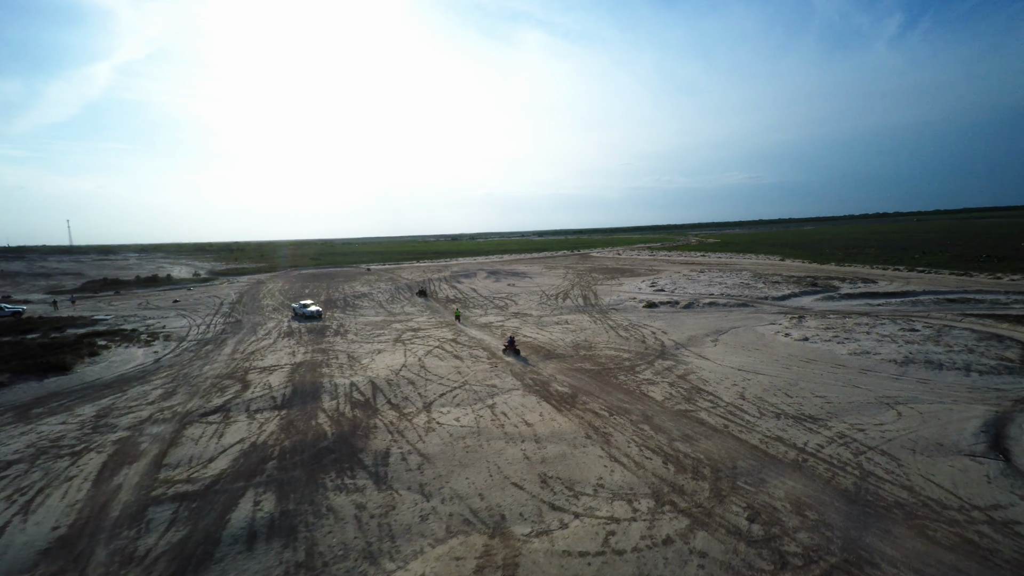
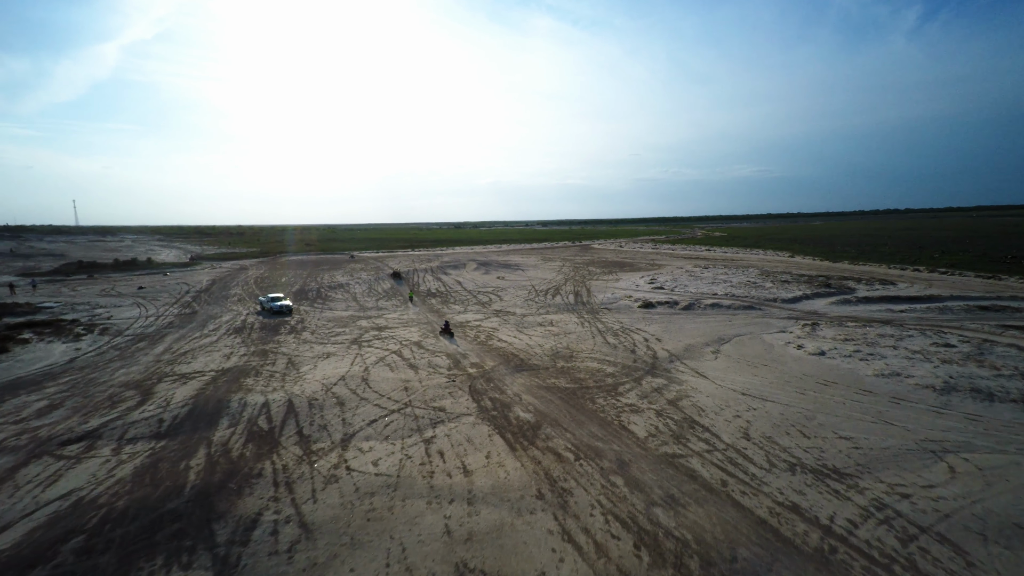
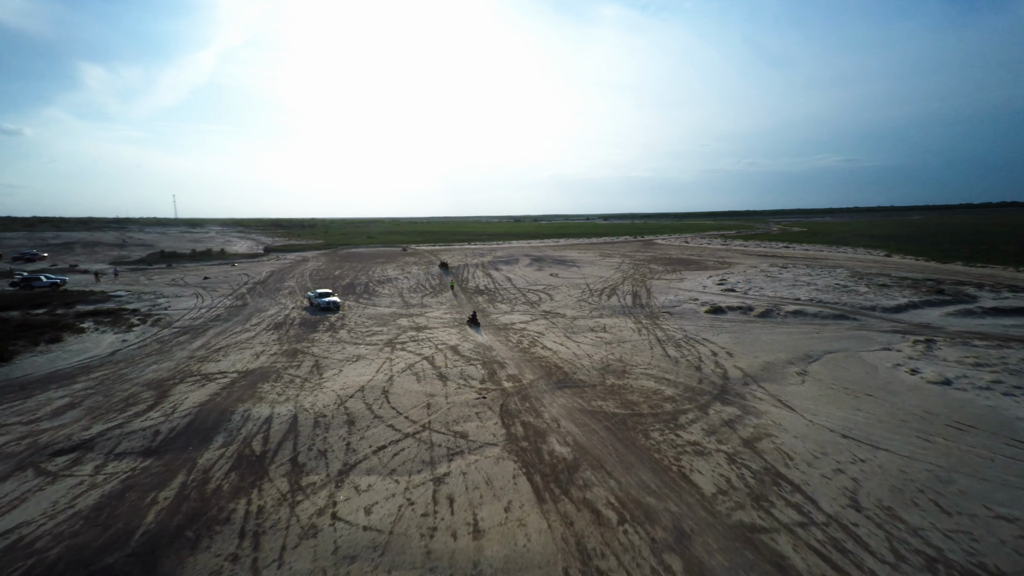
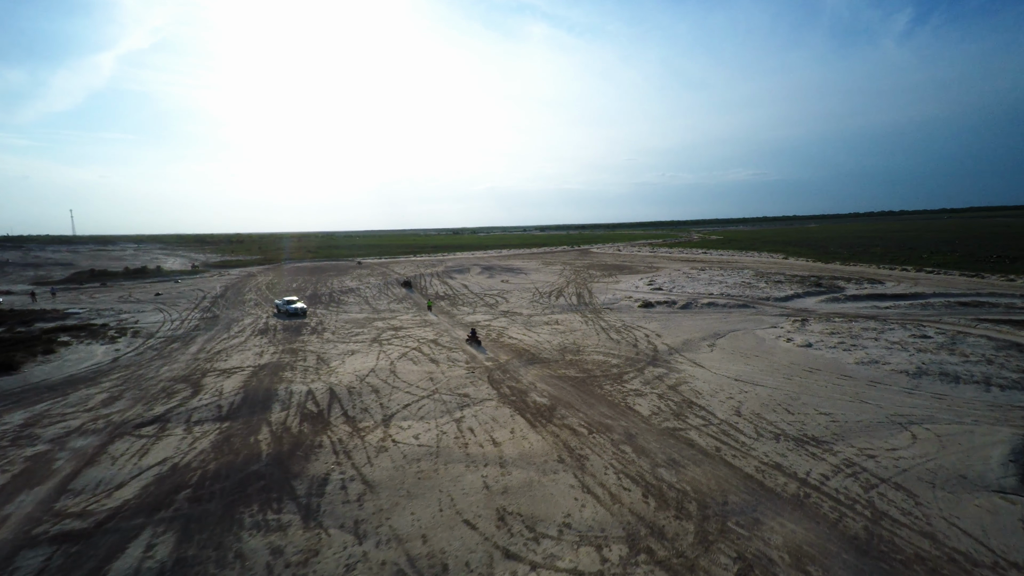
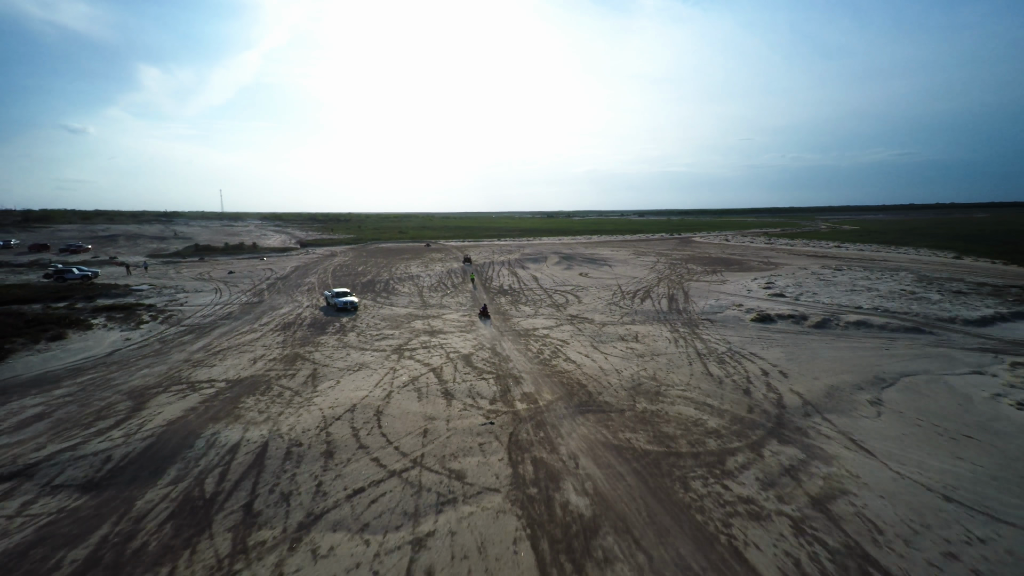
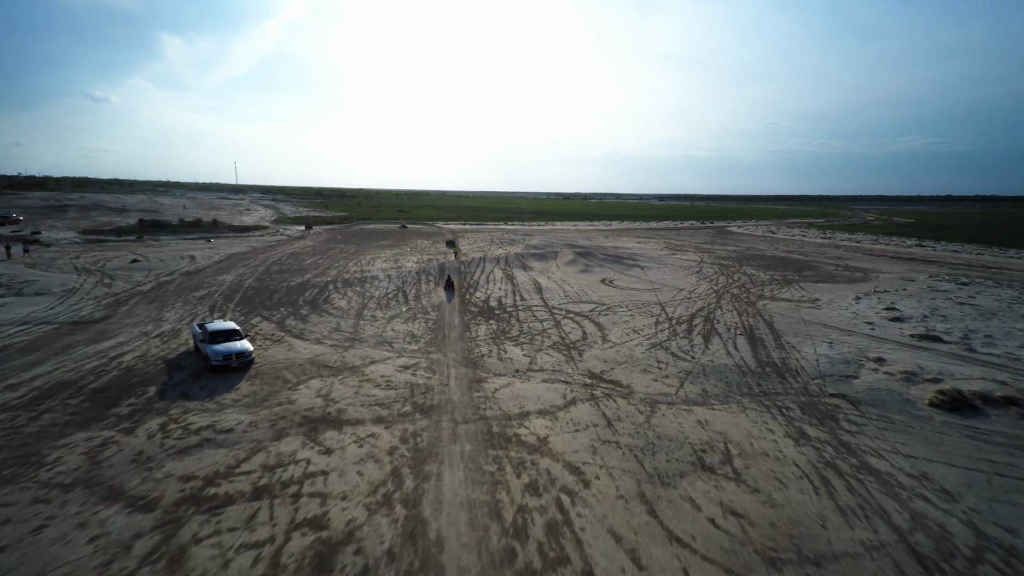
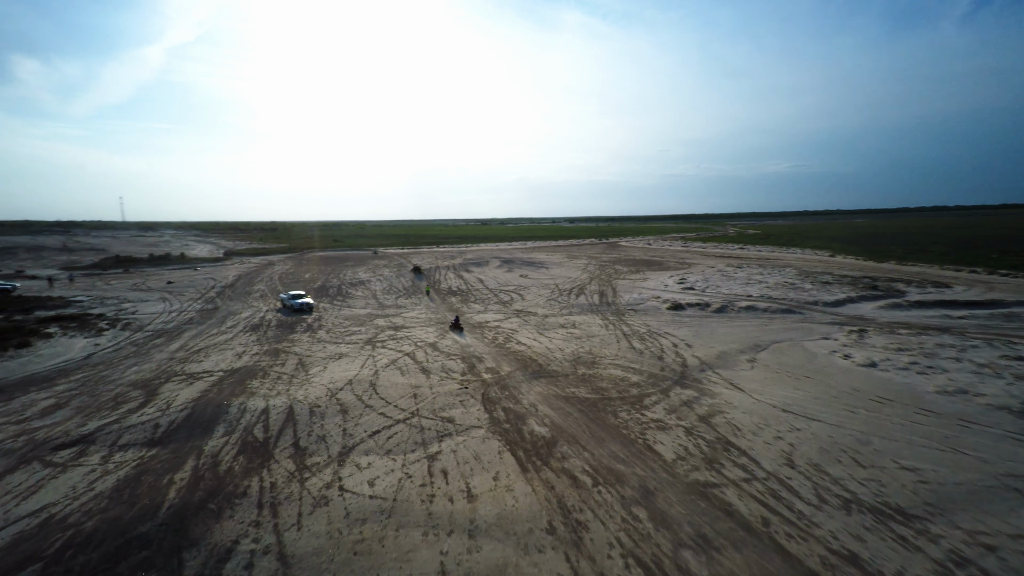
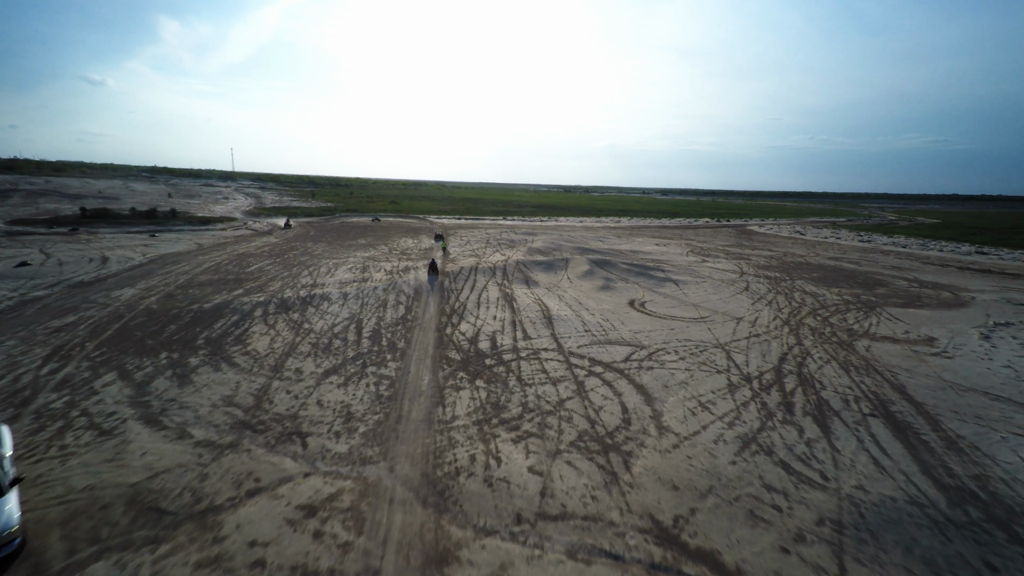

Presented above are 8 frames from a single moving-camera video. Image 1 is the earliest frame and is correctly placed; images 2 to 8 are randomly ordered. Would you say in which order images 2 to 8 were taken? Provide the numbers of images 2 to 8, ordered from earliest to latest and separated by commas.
4, 2, 7, 3, 5, 6, 8
